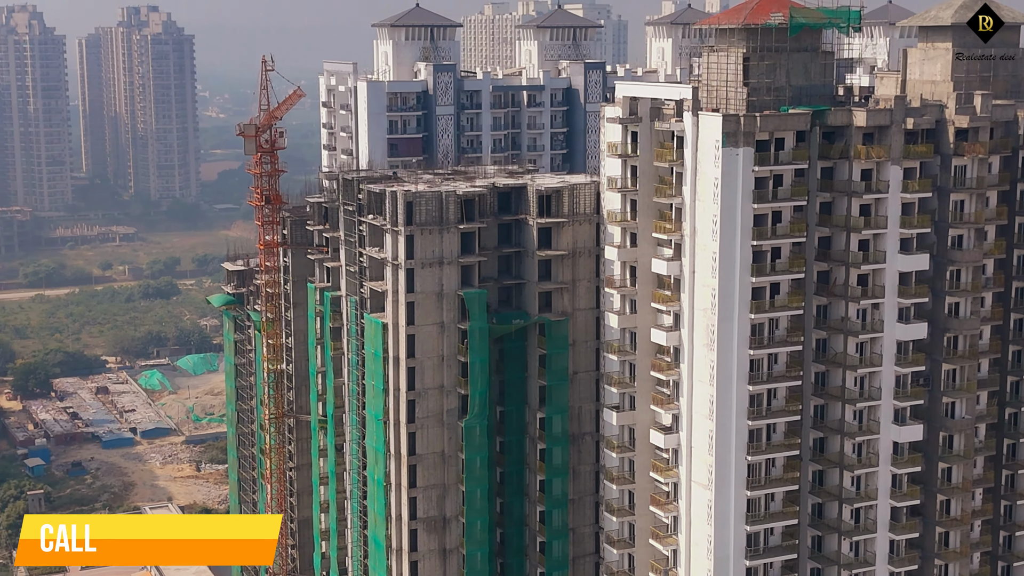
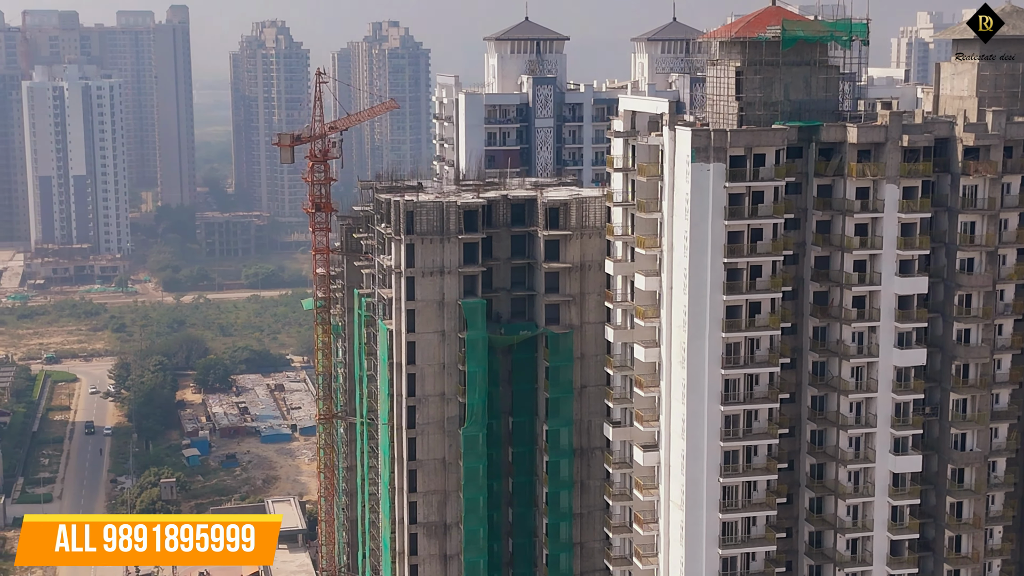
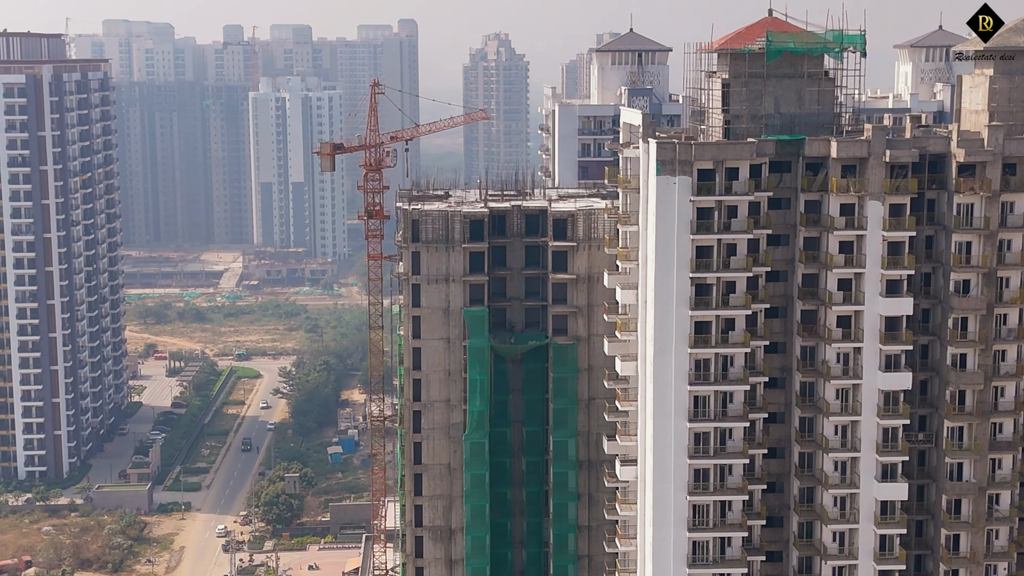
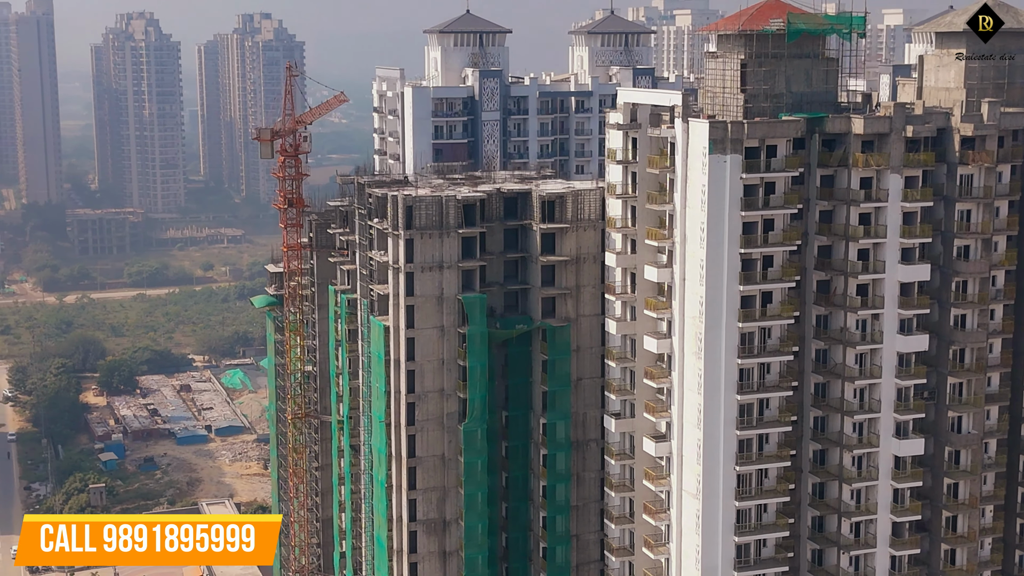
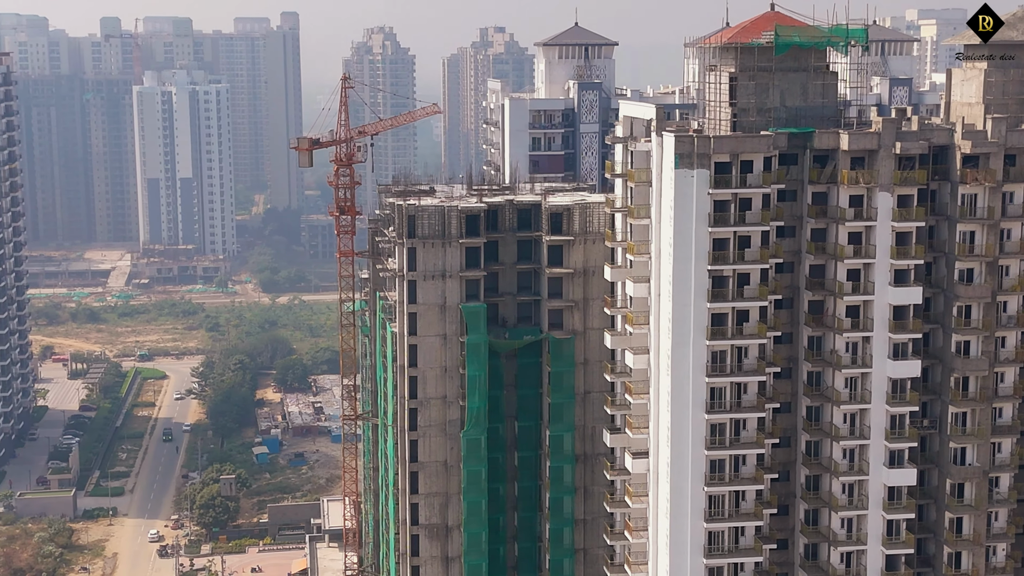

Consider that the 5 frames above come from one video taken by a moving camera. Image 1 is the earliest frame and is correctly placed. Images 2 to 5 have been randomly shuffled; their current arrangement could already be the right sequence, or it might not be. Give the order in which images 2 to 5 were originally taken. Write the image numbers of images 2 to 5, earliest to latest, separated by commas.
4, 2, 5, 3
